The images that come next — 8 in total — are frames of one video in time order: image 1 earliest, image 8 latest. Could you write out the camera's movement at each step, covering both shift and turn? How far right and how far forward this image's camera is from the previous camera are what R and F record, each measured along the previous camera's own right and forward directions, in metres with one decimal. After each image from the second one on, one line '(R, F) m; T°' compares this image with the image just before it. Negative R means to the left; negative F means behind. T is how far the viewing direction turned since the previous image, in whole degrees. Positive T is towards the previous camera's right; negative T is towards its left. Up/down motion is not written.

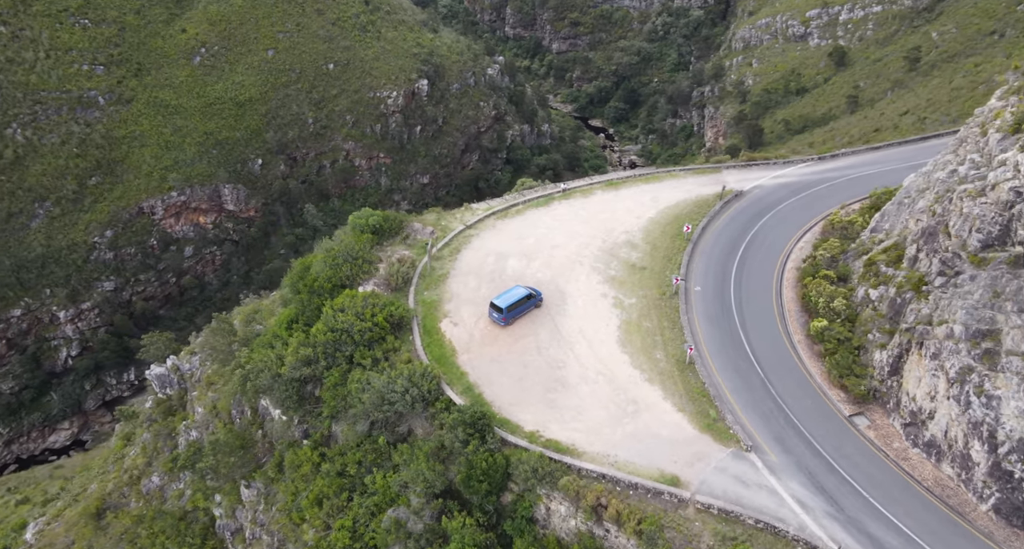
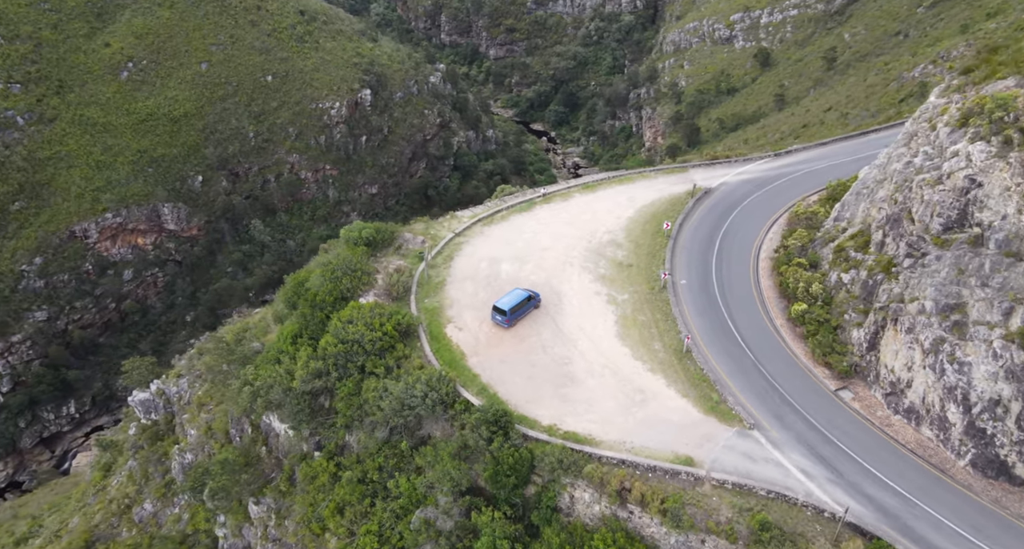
(-2.5, -1.1) m; +5°
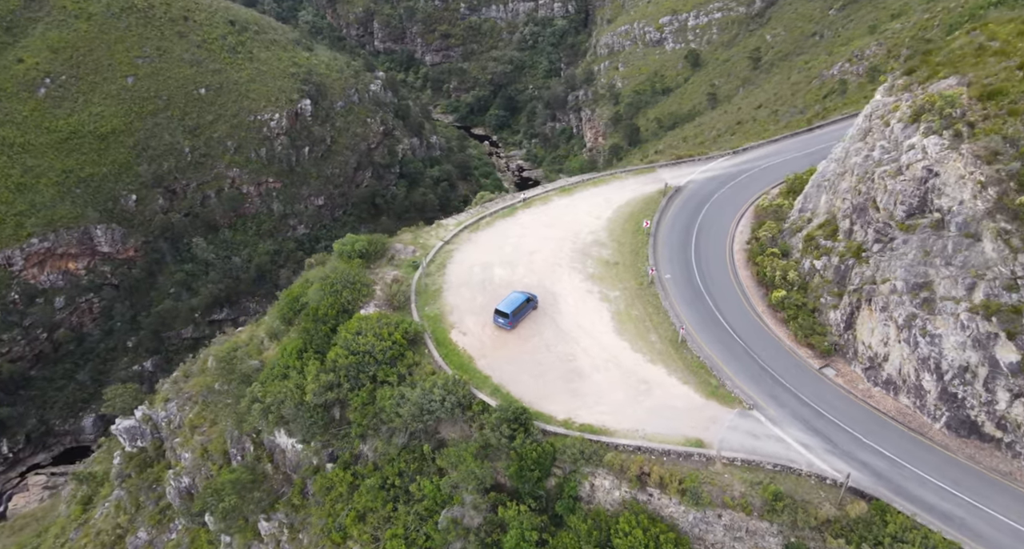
(-2.7, -1.0) m; +5°
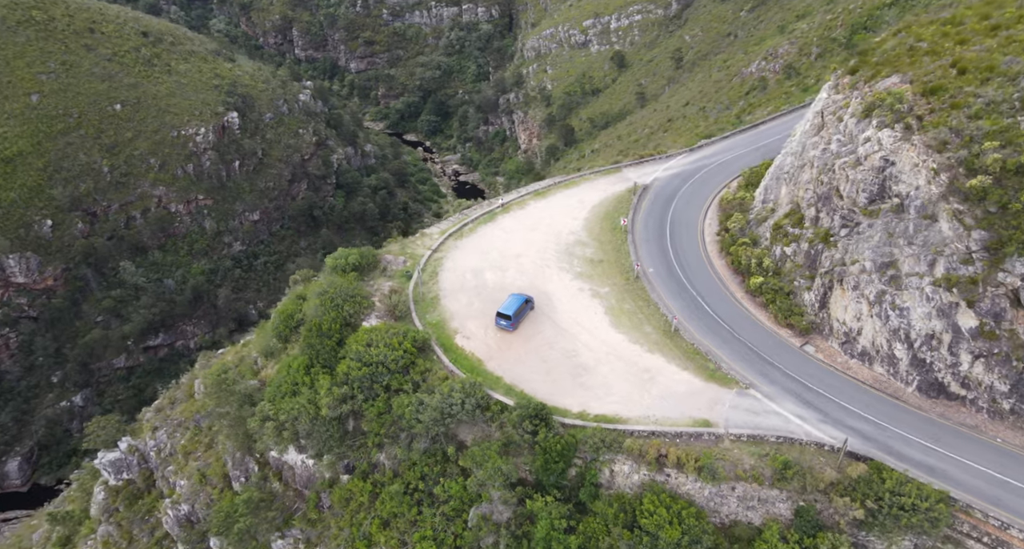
(-3.2, -1.0) m; +6°
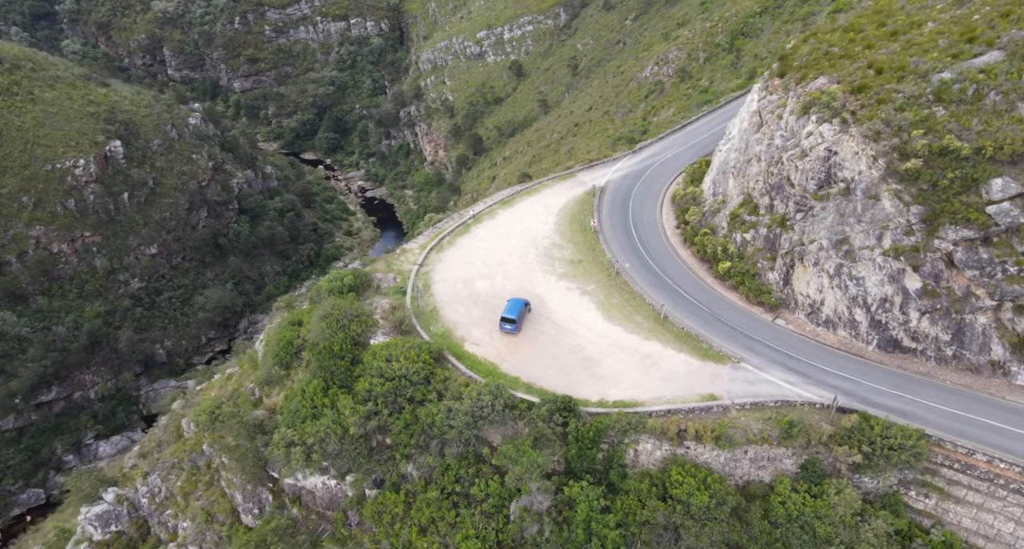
(-5.0, -1.2) m; +9°
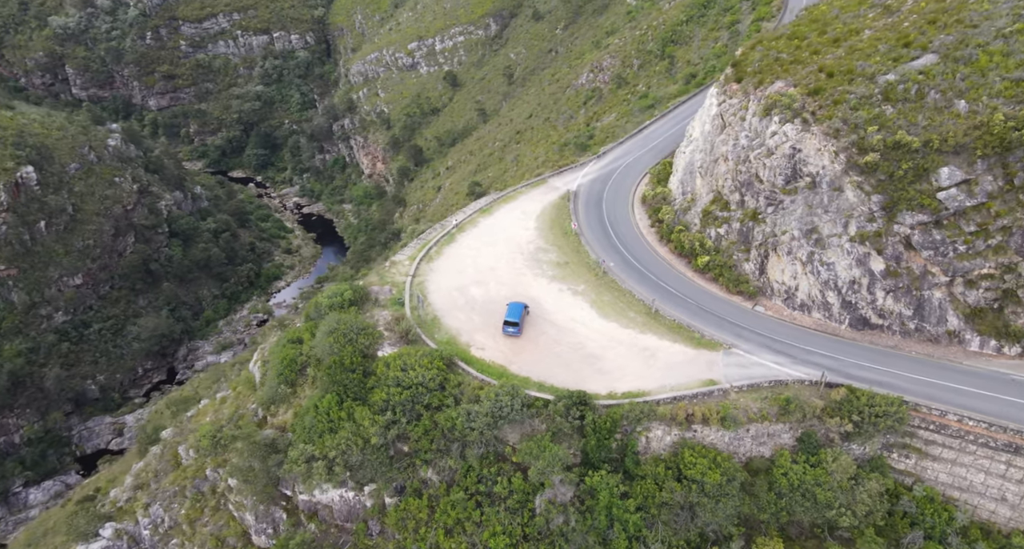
(-3.5, -0.9) m; +6°
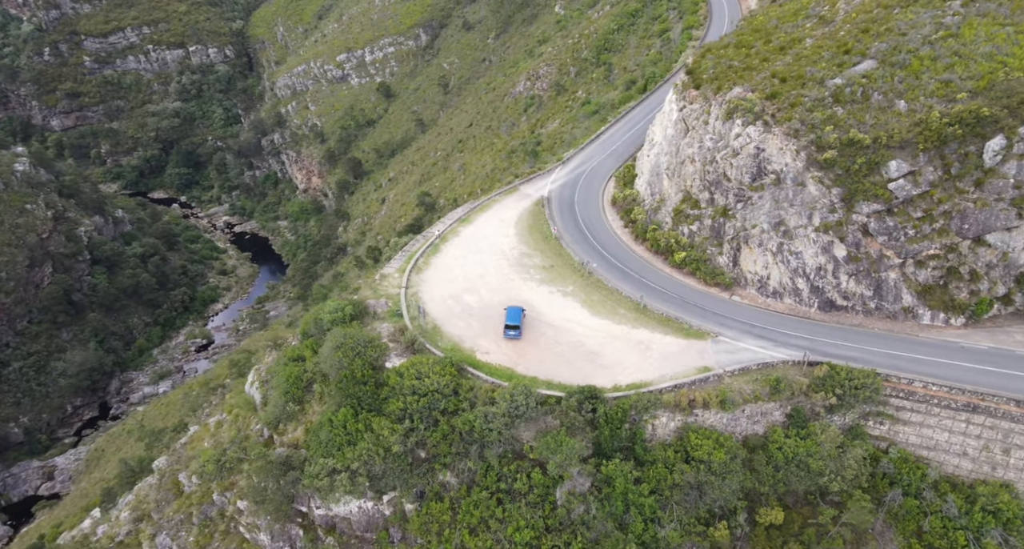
(-3.7, -1.1) m; +6°
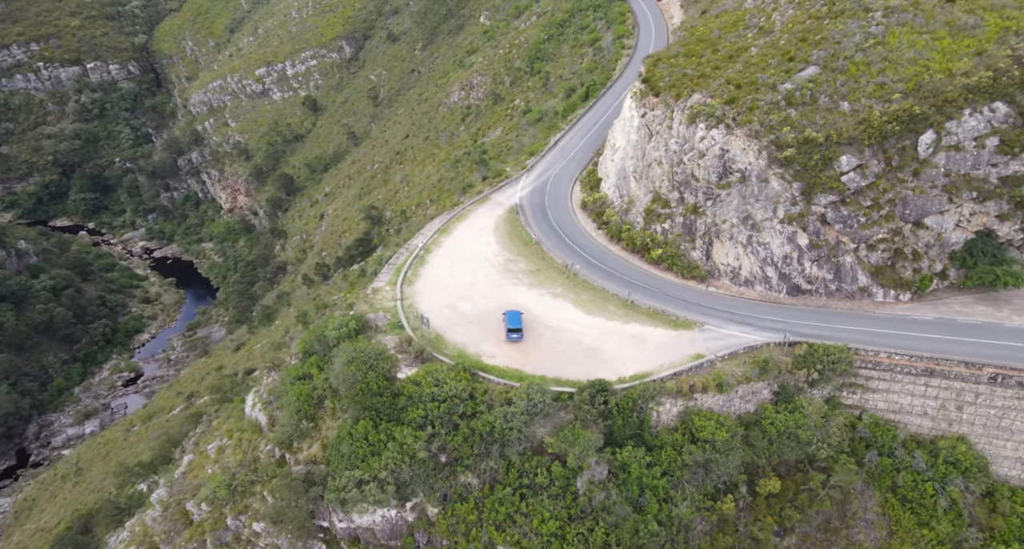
(-4.3, -1.1) m; +7°
